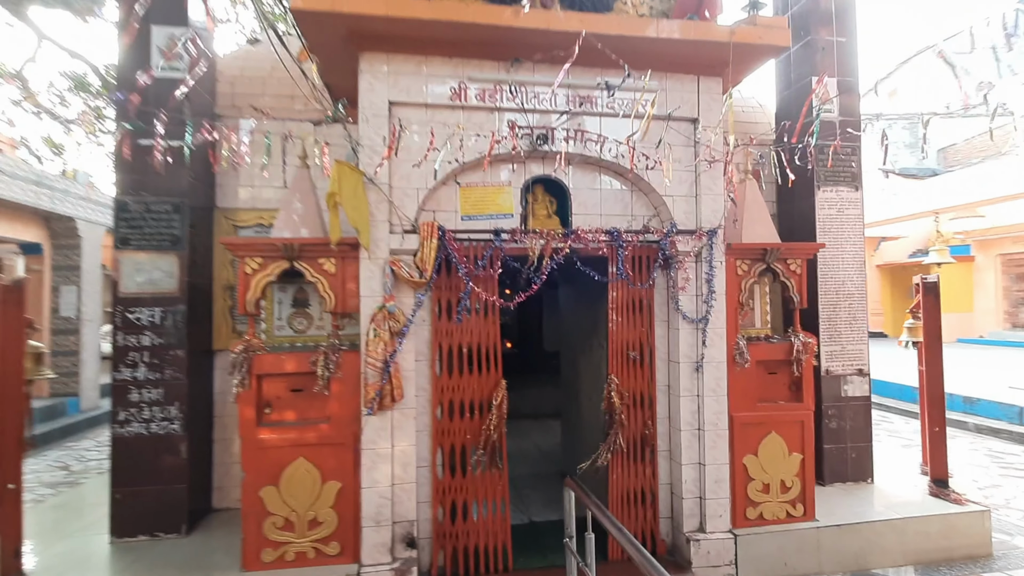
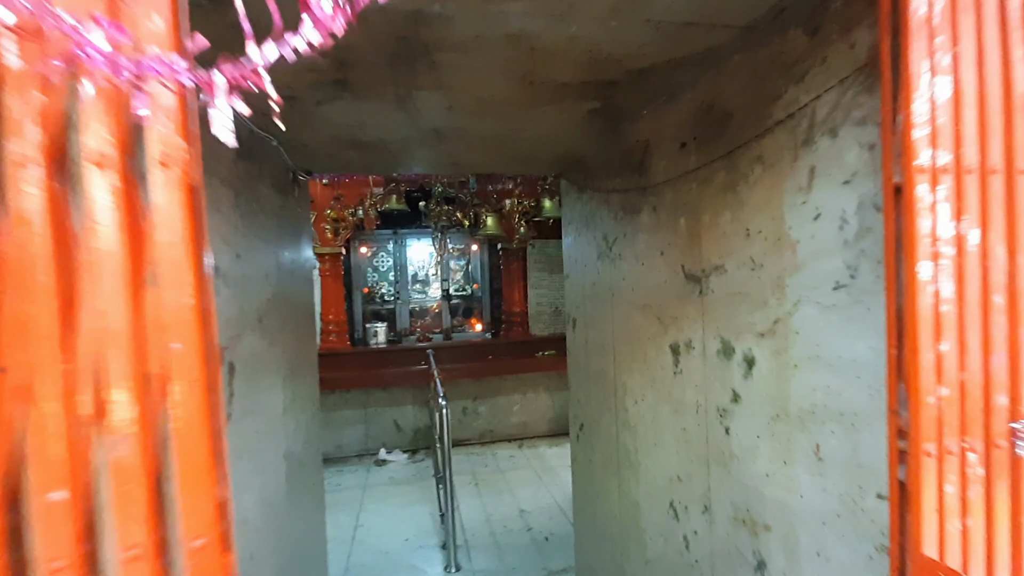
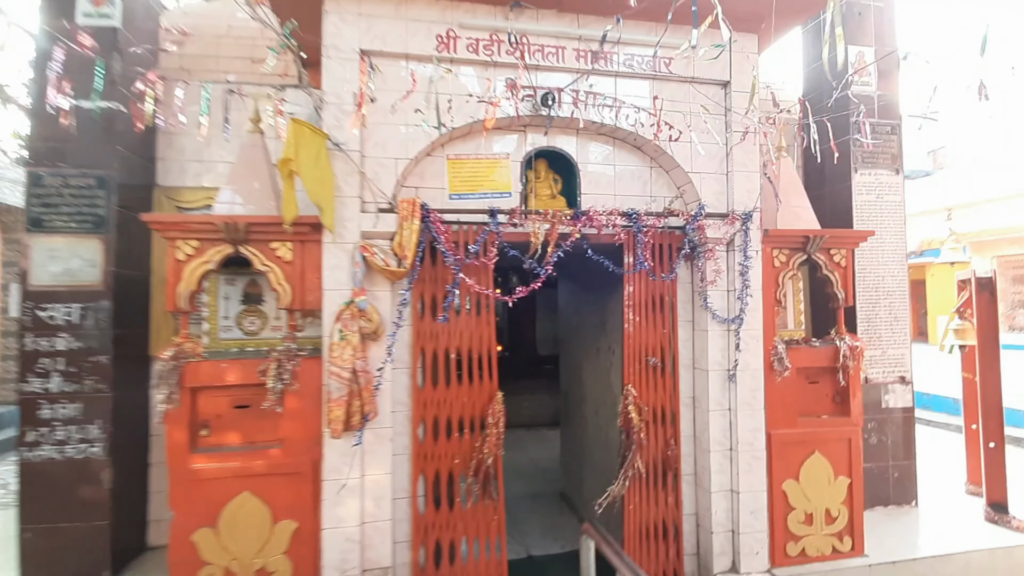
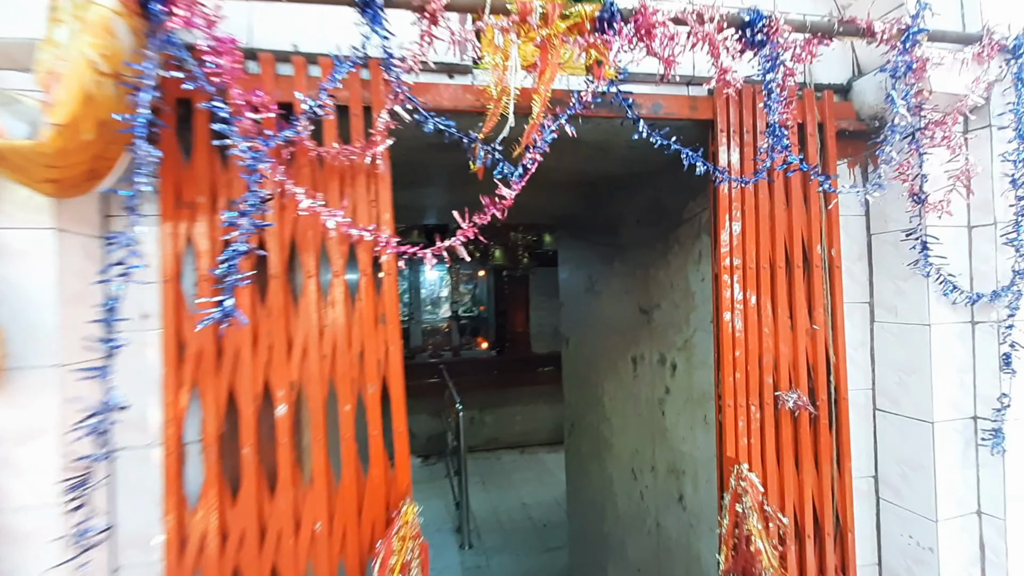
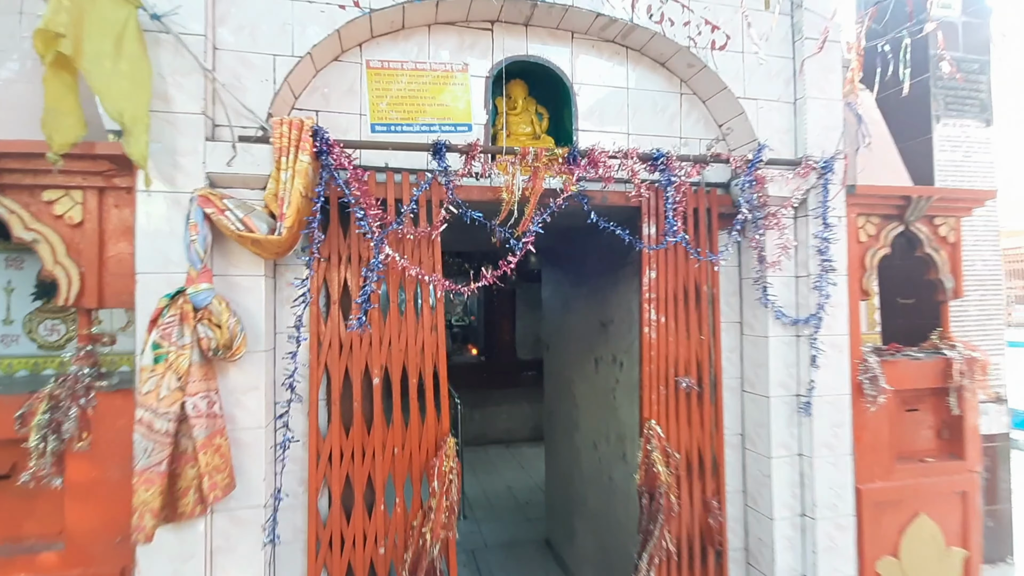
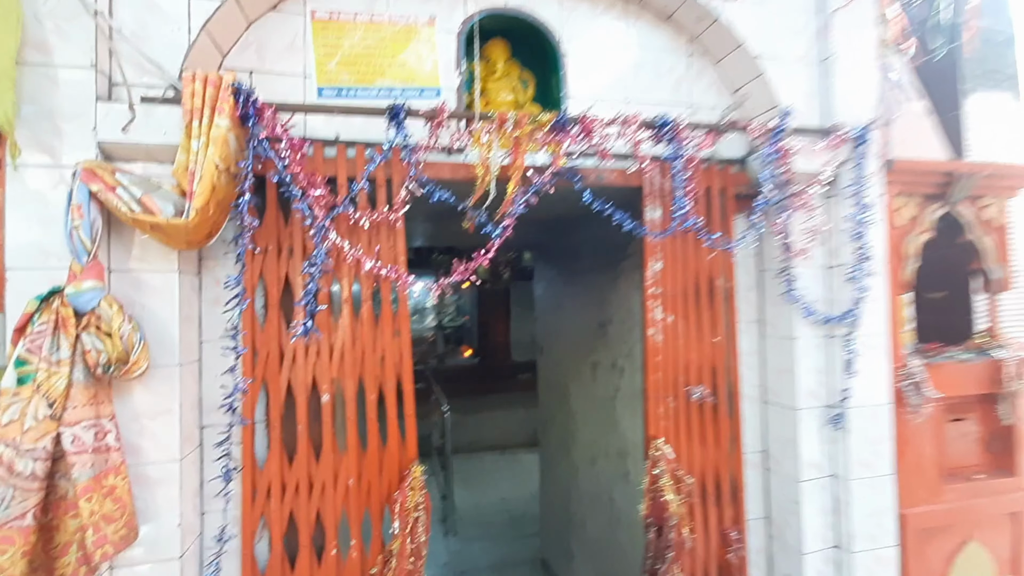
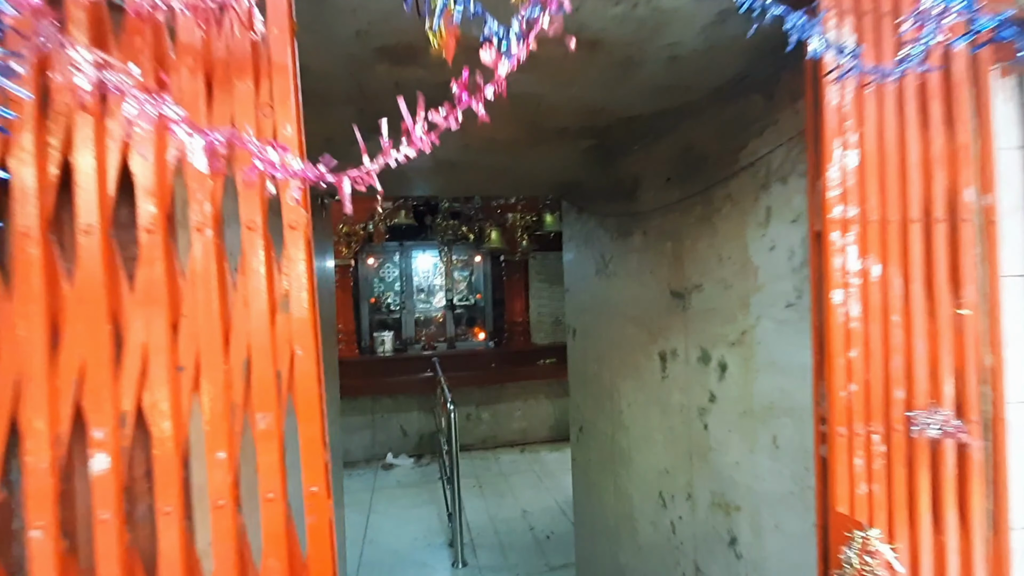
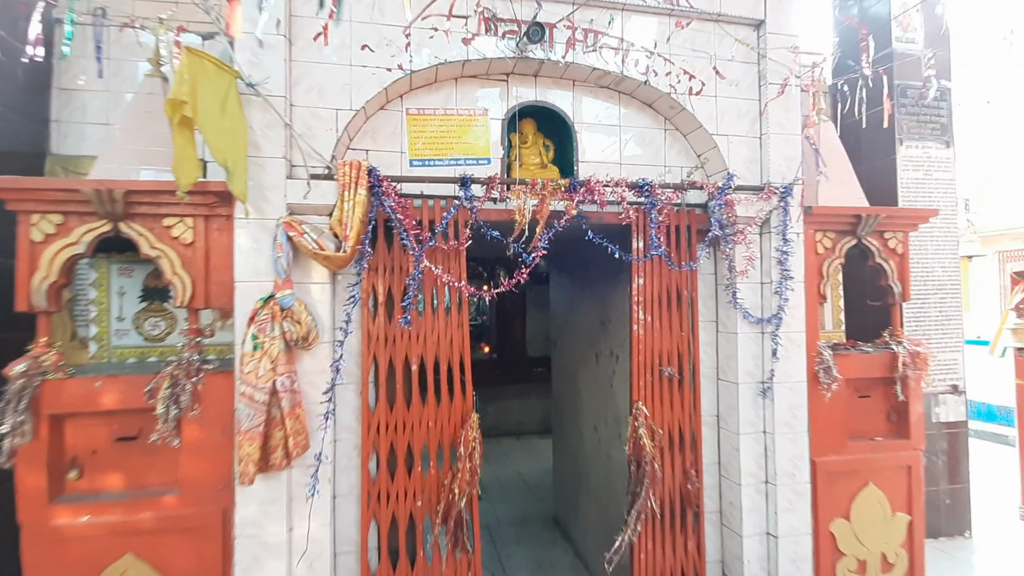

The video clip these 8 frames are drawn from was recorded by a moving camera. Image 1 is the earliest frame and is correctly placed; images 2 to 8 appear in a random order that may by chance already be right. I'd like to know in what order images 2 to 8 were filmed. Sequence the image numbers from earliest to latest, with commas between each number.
3, 8, 5, 6, 4, 7, 2
